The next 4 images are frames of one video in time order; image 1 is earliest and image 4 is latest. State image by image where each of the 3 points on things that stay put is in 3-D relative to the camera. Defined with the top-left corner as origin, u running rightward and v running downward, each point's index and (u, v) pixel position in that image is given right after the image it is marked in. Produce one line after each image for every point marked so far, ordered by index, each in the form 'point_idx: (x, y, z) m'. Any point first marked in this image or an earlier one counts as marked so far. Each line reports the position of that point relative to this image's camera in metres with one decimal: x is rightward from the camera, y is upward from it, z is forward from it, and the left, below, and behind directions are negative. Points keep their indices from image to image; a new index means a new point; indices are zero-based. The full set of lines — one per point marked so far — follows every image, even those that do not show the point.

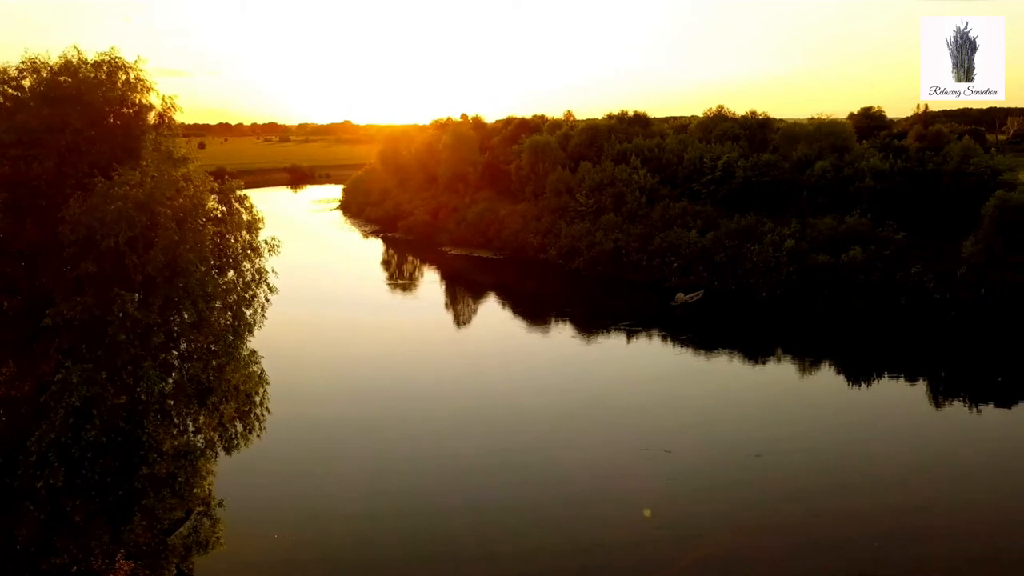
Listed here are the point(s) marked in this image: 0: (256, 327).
0: (-4.4, -0.7, +11.9) m
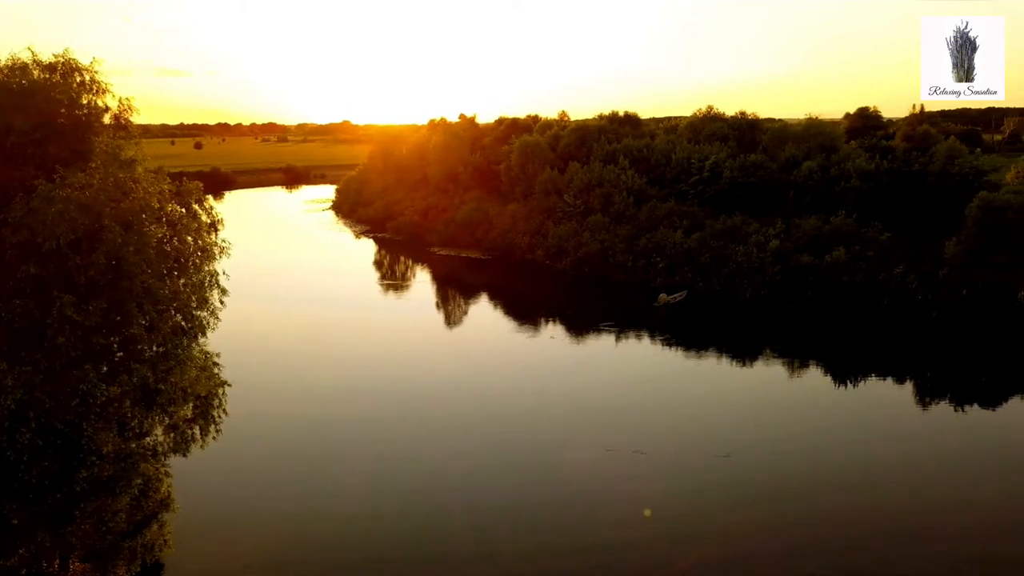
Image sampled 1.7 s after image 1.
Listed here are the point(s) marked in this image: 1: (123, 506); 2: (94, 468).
0: (-5.2, -0.7, +11.9) m
1: (-5.7, -3.2, +10.4) m
2: (-5.8, -2.5, +9.8) m
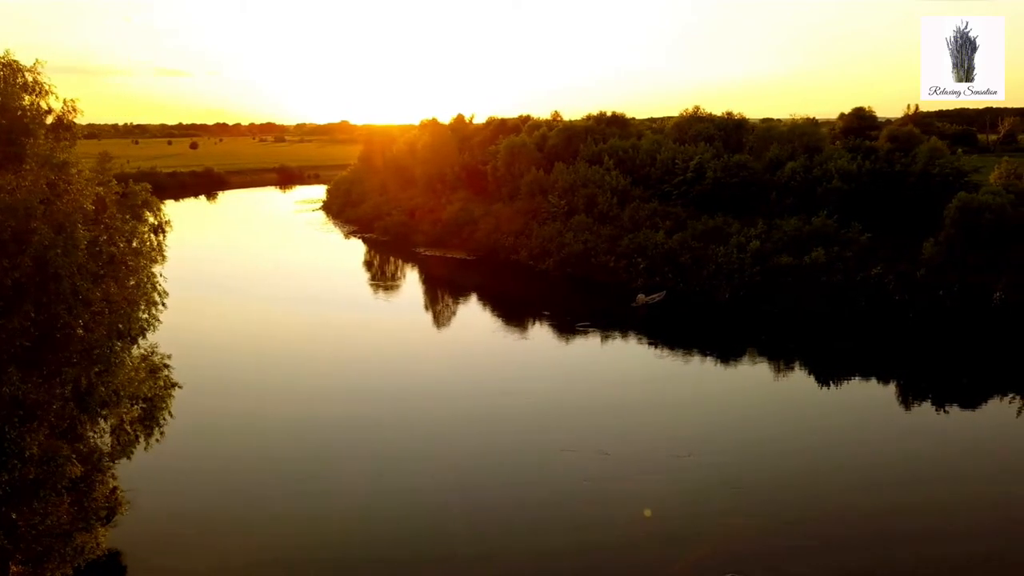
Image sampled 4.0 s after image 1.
0: (-6.2, -0.8, +11.9) m
1: (-6.7, -3.2, +10.4) m
2: (-6.8, -2.5, +9.8) m
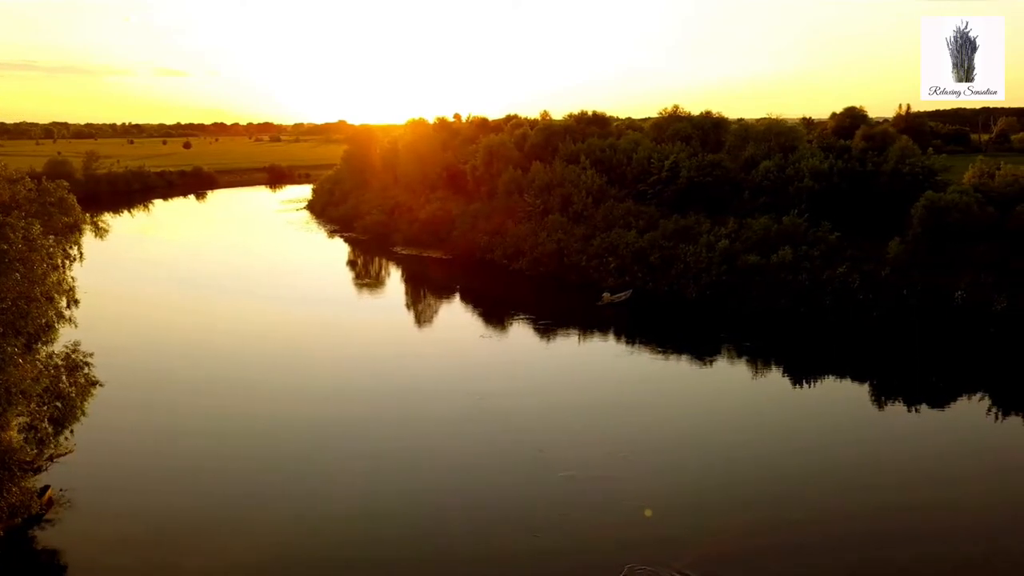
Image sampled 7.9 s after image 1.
0: (-7.7, -0.7, +11.8) m
1: (-8.2, -3.2, +10.3) m
2: (-8.3, -2.5, +9.7) m
